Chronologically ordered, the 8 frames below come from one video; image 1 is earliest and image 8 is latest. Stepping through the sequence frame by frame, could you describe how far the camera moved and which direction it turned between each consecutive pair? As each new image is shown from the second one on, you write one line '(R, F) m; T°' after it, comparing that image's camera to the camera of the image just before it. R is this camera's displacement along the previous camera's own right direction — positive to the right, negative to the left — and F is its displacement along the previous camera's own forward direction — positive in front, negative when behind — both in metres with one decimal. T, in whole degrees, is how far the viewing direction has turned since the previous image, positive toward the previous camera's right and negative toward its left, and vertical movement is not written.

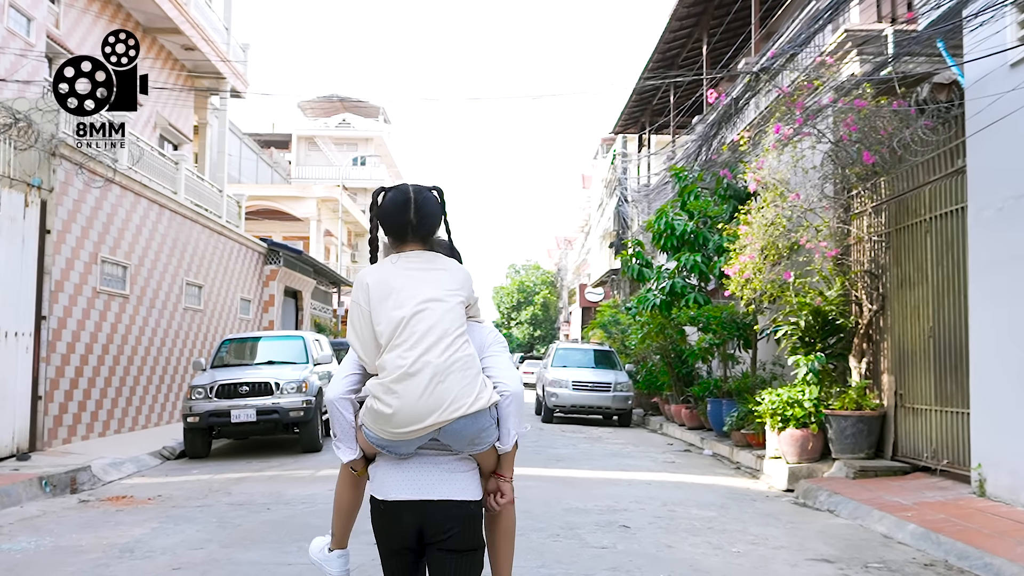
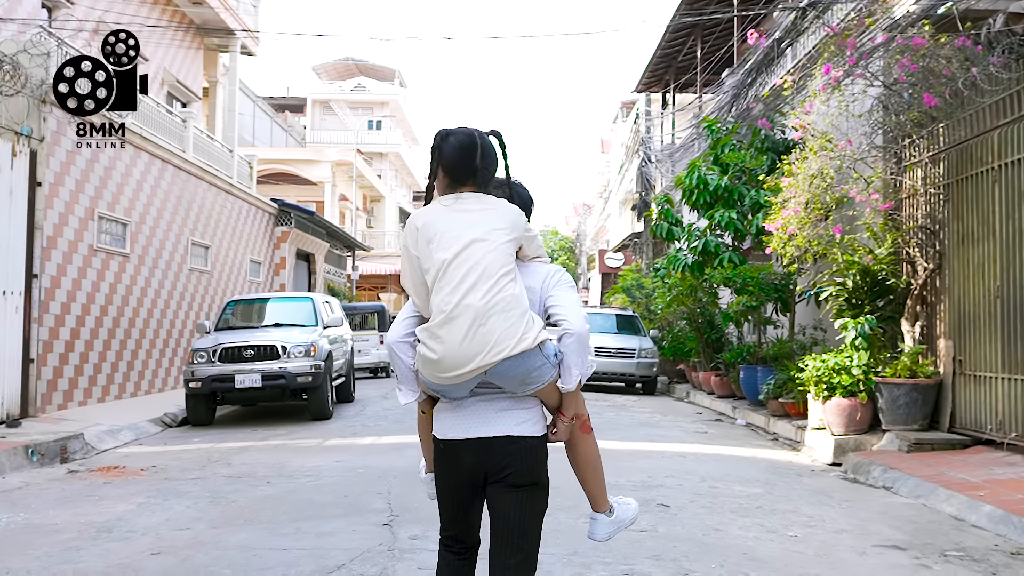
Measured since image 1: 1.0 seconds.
(-0.1, +0.8) m; -1°
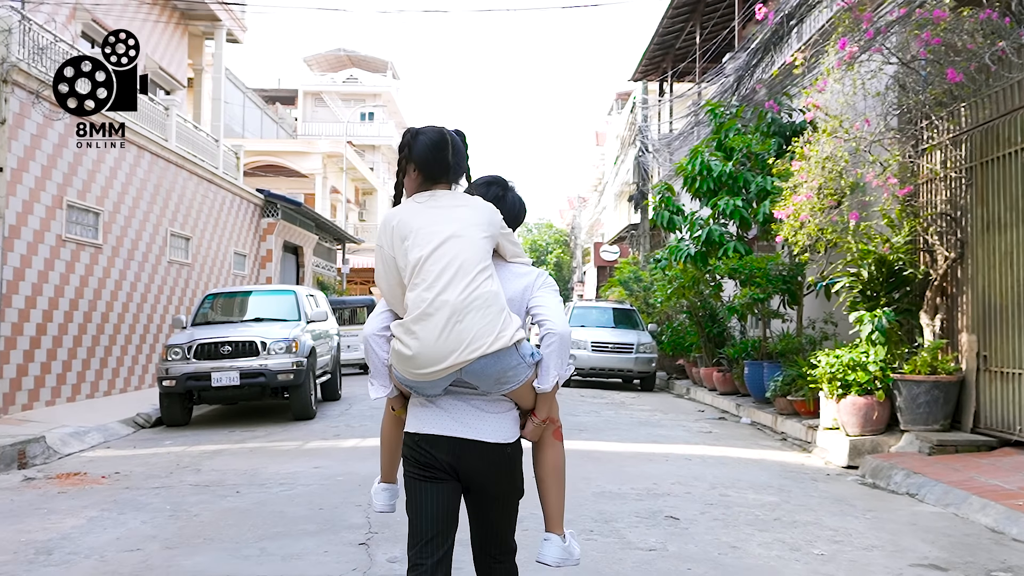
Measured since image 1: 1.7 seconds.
(0.0, +0.6) m; 0°
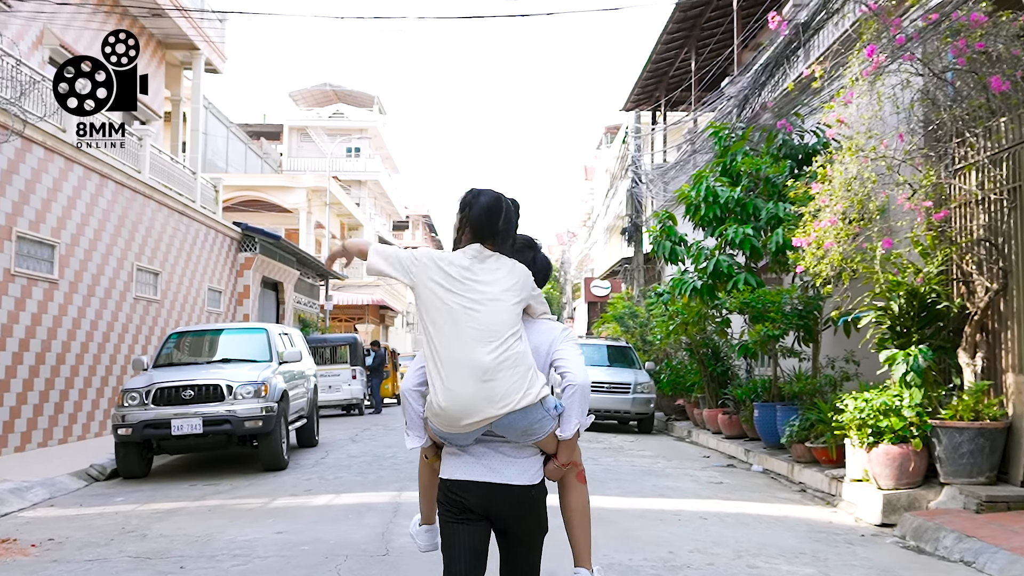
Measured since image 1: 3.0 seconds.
(0.0, +0.9) m; +1°
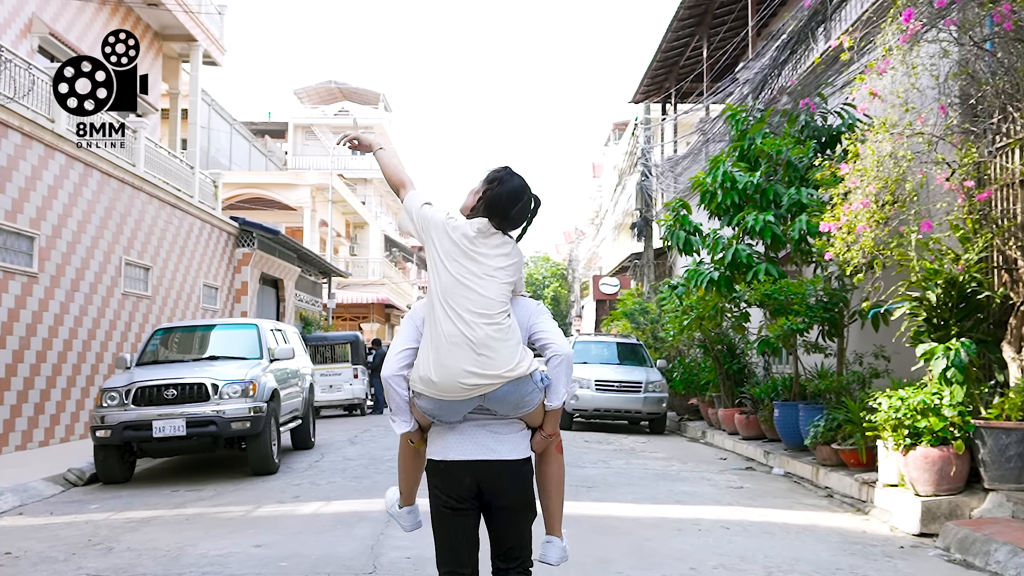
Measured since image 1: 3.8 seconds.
(0.0, +0.6) m; -1°
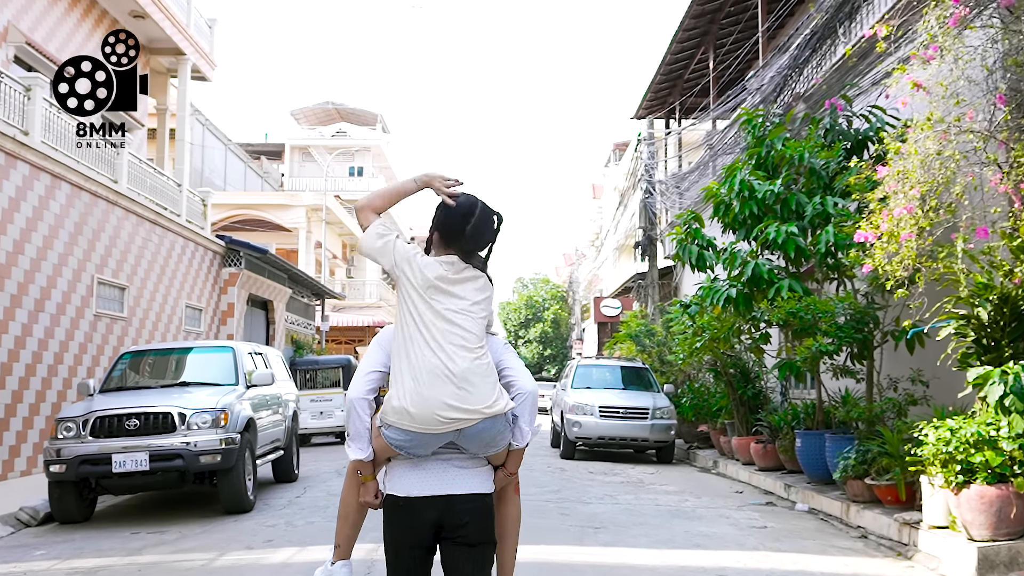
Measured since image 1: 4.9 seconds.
(0.0, +0.8) m; 0°
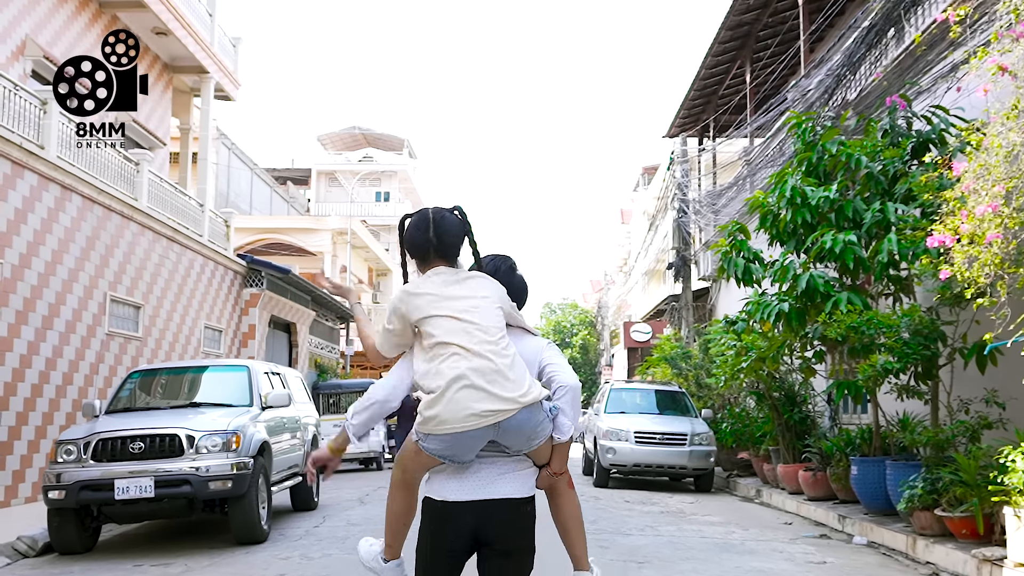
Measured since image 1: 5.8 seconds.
(-0.1, +0.6) m; -2°
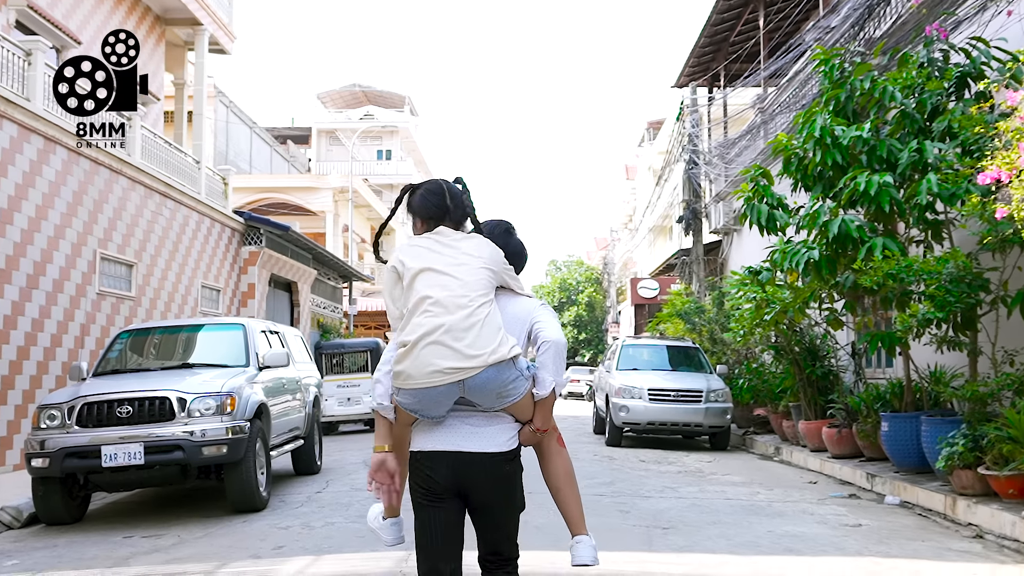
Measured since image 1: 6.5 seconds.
(-0.1, +0.5) m; 0°
